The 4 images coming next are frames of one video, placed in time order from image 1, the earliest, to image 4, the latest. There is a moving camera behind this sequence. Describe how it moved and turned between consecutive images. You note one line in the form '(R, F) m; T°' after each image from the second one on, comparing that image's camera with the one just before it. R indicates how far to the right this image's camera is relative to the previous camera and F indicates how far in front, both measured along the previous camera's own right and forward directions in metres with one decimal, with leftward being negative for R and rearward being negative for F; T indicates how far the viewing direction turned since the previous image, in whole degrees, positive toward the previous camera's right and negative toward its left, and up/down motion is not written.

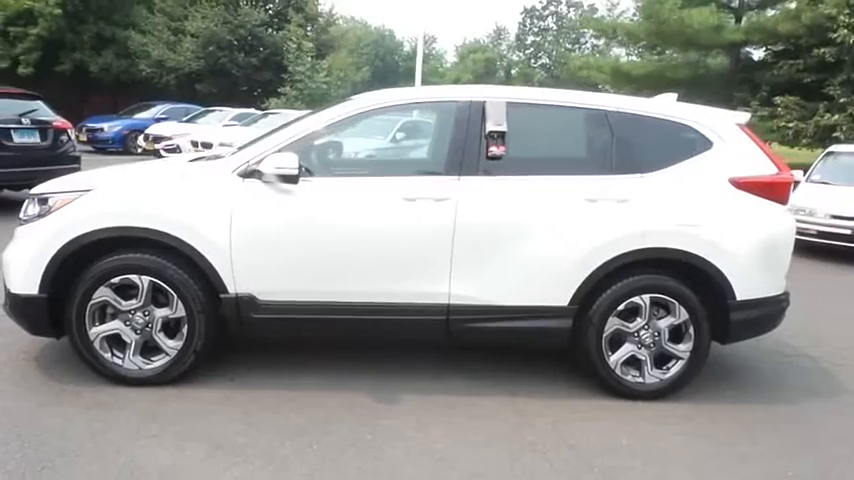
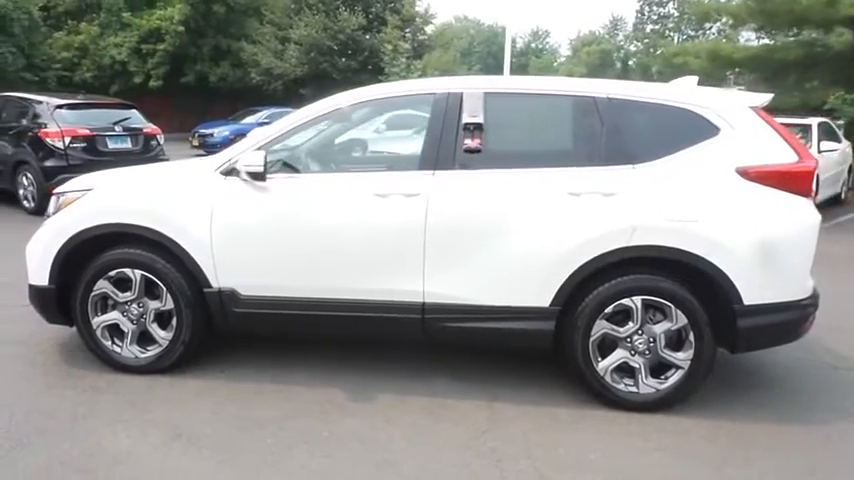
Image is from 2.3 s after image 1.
(+1.0, +0.2) m; -11°
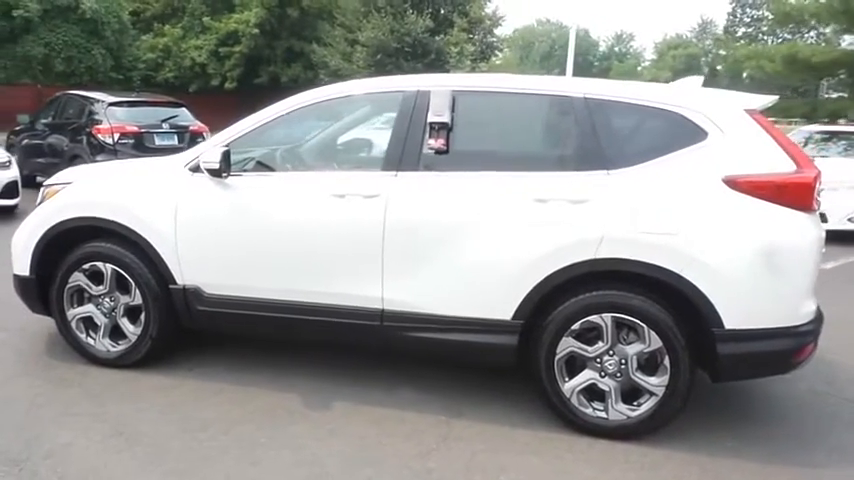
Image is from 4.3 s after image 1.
(+0.7, +0.3) m; -8°
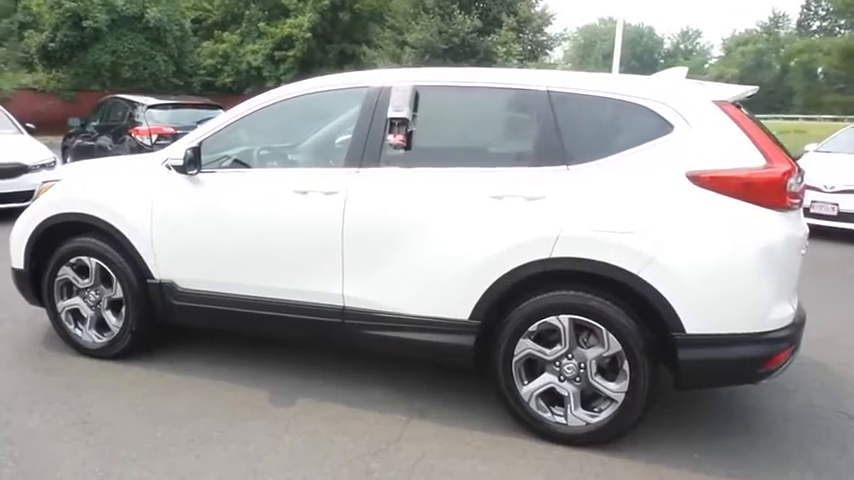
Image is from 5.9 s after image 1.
(+0.6, +0.1) m; -6°
